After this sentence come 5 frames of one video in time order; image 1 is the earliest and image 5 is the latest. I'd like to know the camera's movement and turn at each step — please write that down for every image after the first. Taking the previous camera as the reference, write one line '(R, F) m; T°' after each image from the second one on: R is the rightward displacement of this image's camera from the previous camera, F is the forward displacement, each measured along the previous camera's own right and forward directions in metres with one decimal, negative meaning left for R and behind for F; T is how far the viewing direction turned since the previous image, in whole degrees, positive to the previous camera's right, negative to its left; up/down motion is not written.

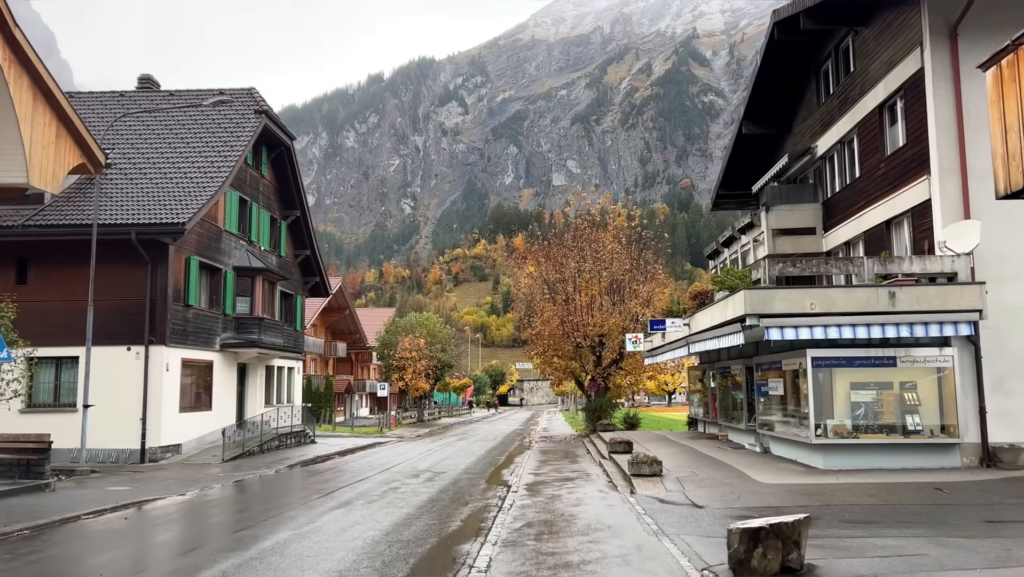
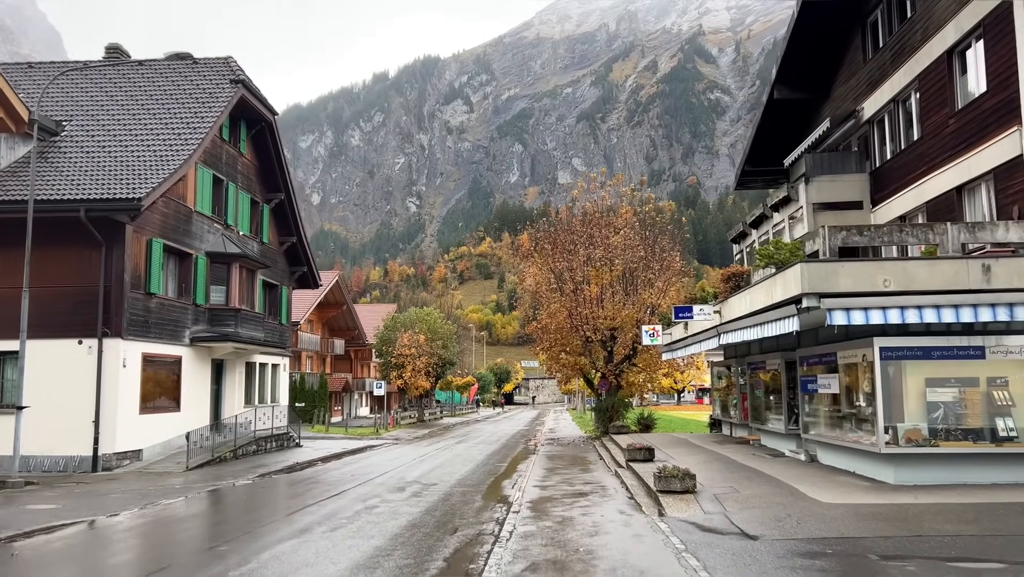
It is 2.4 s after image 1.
(+0.1, +2.8) m; 0°
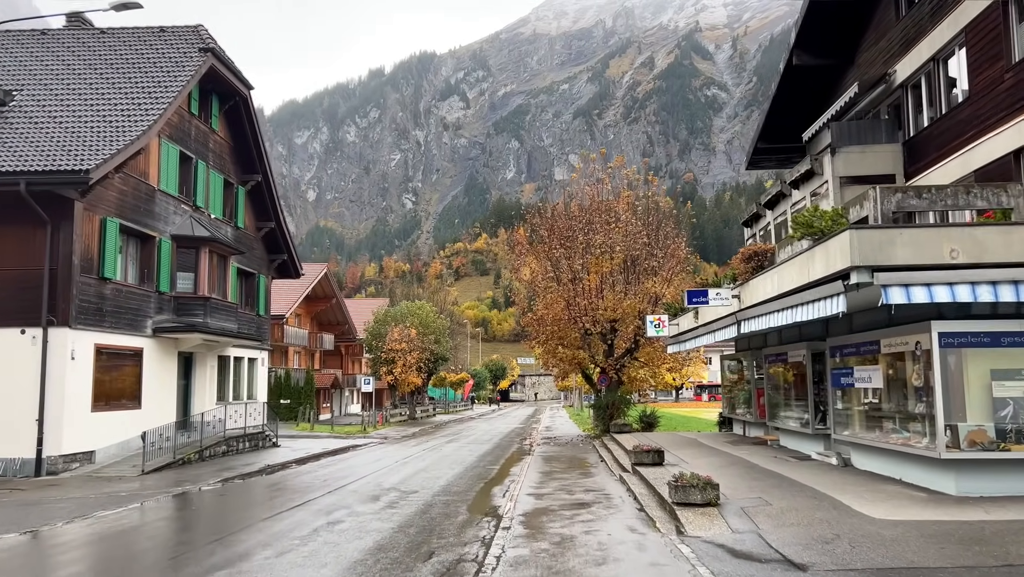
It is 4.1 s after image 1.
(+0.1, +2.0) m; 0°
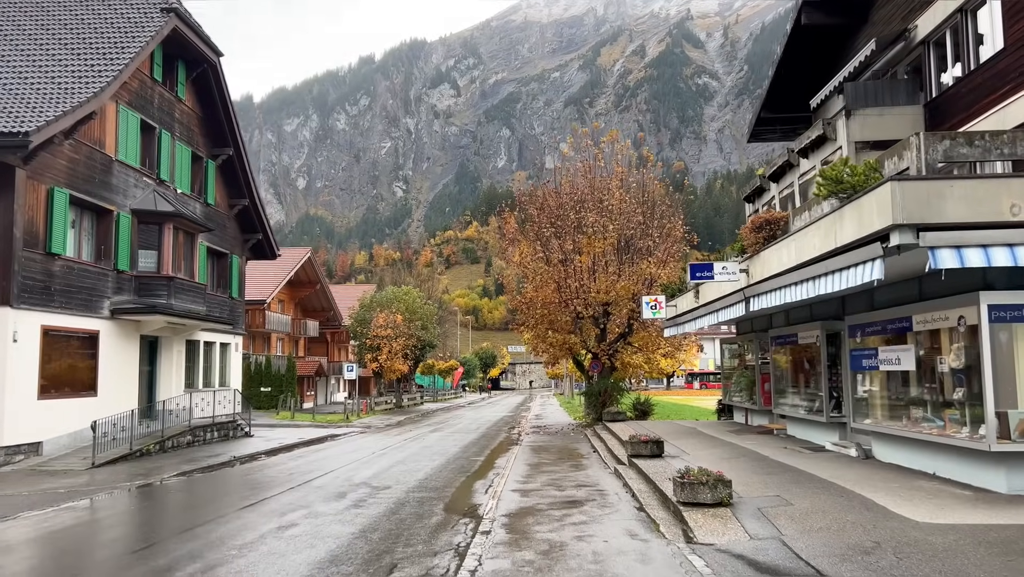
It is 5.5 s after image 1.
(+0.1, +1.5) m; +1°
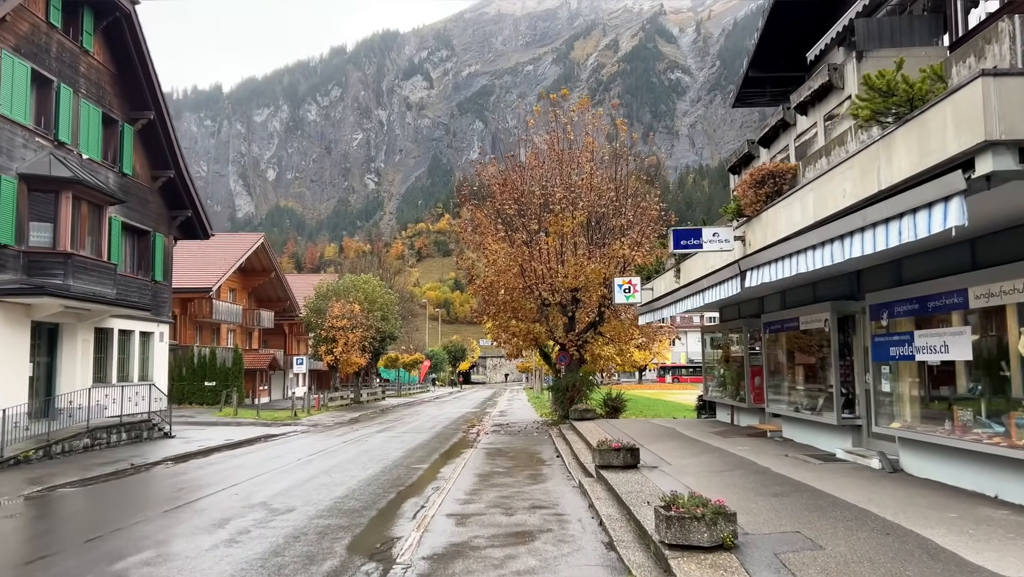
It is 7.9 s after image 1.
(+0.5, +2.8) m; +2°
